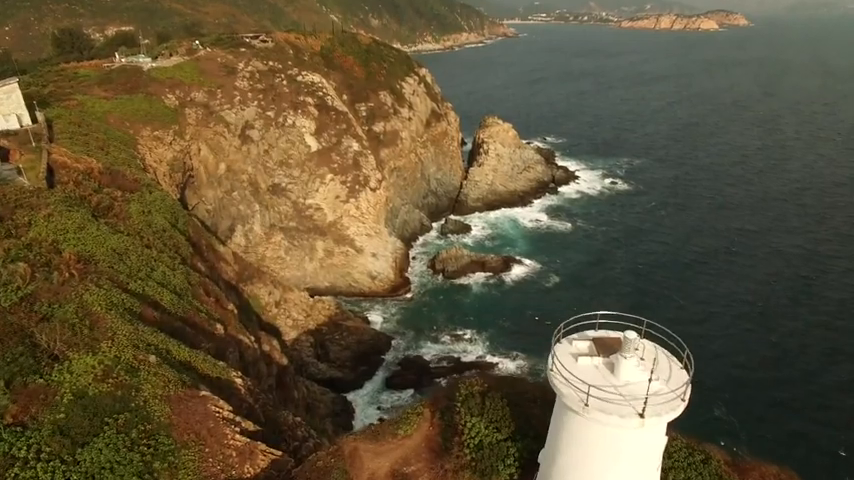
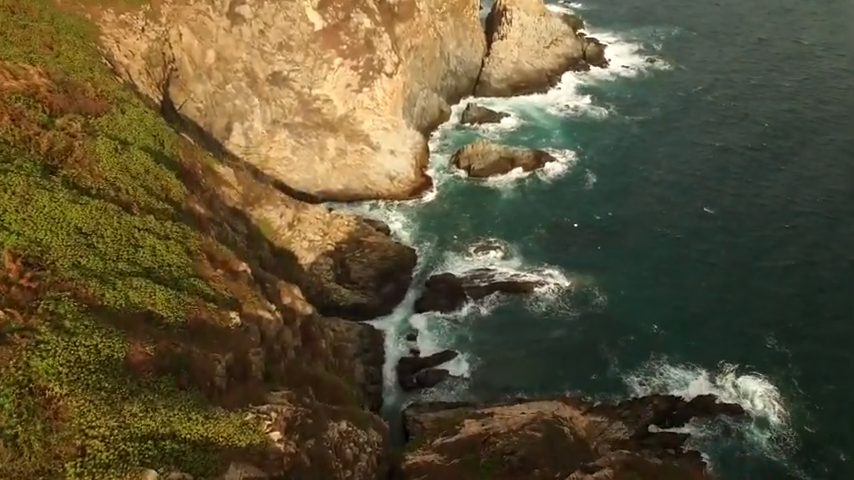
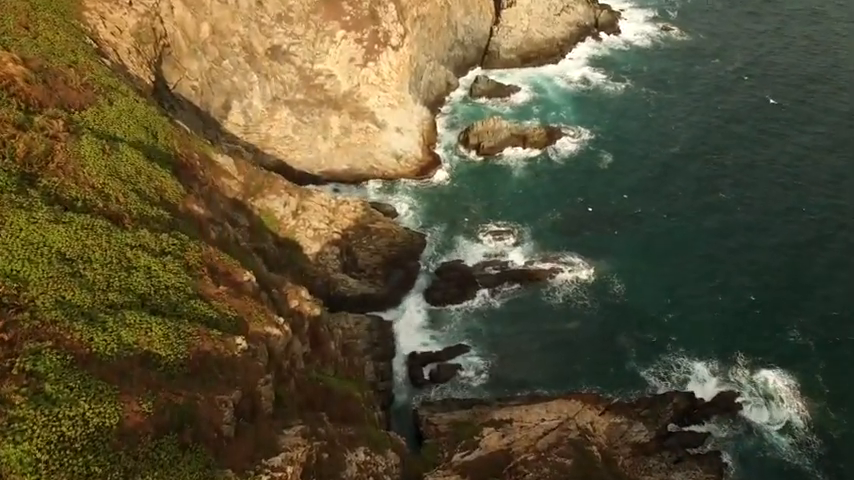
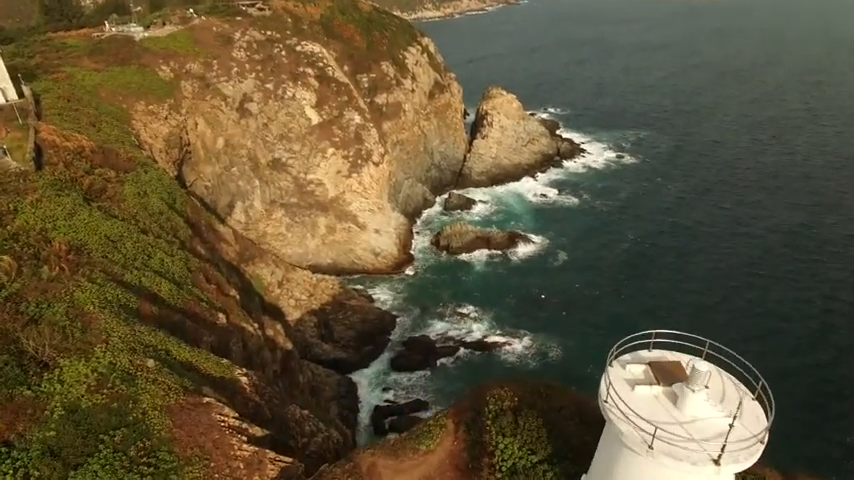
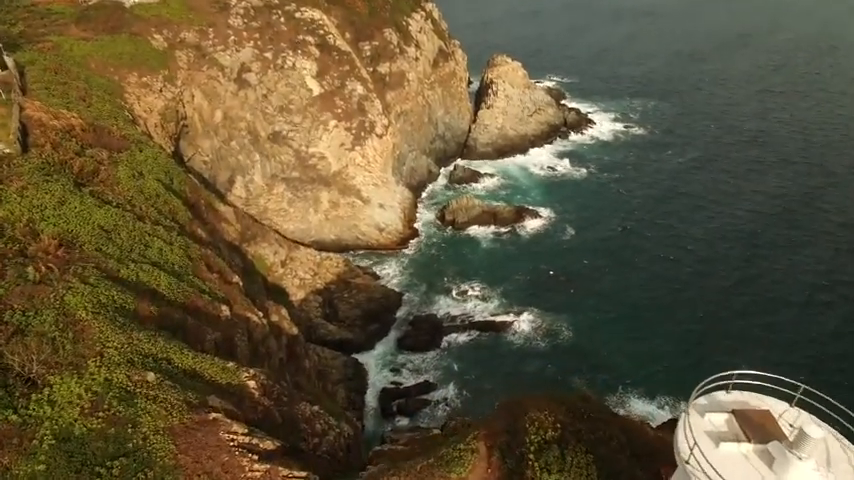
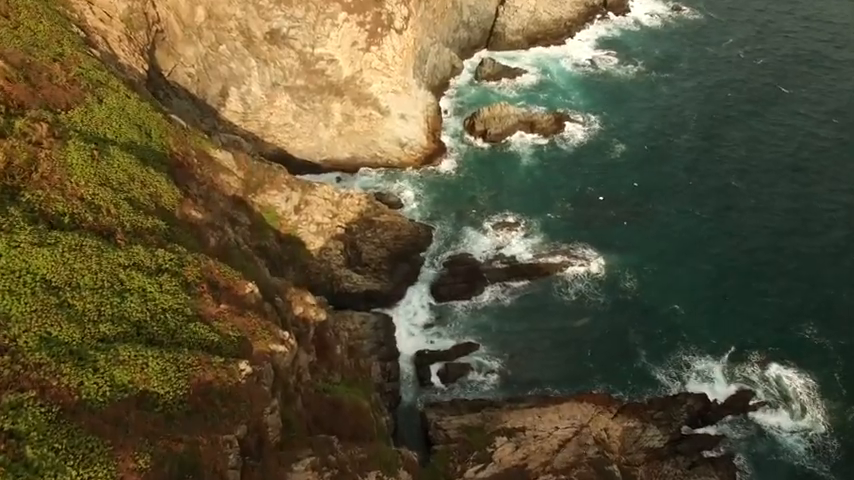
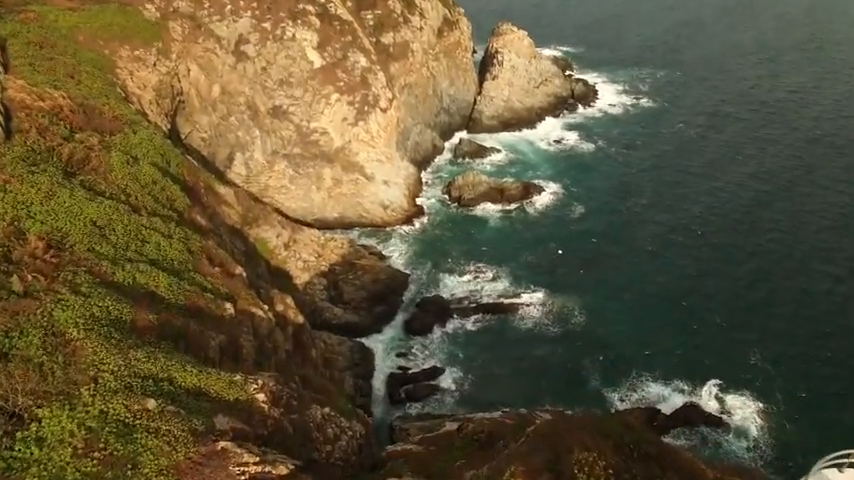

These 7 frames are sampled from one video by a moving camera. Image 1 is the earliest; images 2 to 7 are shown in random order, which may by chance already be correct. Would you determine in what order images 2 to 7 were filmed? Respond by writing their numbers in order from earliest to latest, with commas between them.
4, 5, 7, 2, 3, 6
